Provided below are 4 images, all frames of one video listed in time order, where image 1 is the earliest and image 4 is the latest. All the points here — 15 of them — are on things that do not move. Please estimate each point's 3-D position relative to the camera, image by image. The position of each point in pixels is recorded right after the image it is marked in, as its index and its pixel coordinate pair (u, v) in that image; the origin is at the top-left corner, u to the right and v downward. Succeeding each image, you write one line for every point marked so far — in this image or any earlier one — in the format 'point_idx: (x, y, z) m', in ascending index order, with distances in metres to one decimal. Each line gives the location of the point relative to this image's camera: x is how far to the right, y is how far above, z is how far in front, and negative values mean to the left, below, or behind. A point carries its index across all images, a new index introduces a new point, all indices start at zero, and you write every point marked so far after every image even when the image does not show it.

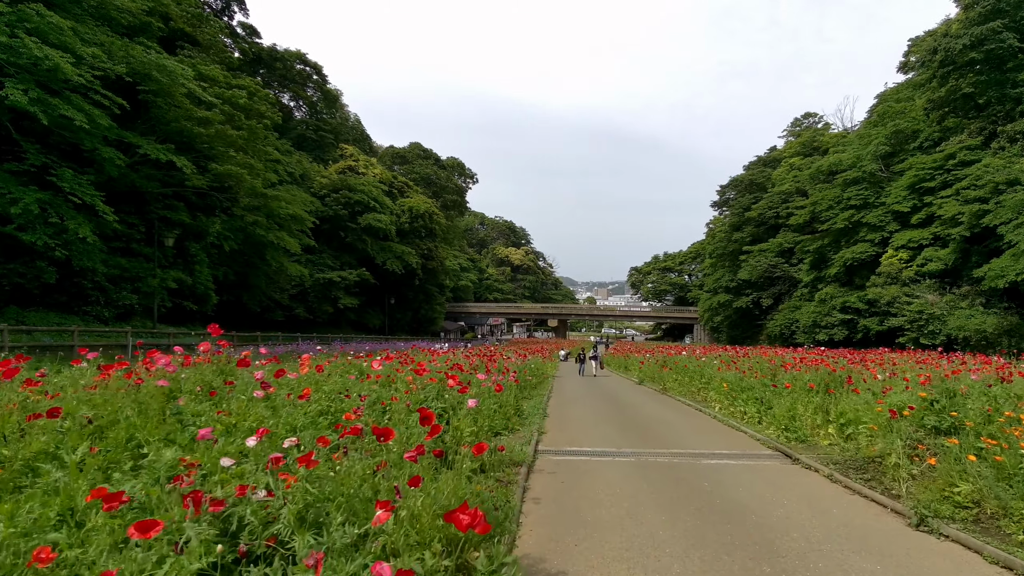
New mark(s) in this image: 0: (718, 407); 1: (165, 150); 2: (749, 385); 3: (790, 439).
0: (+3.5, -2.0, +9.0) m
1: (-10.5, +4.2, +15.8) m
2: (+3.7, -1.5, +8.2) m
3: (+3.2, -1.8, +6.1) m
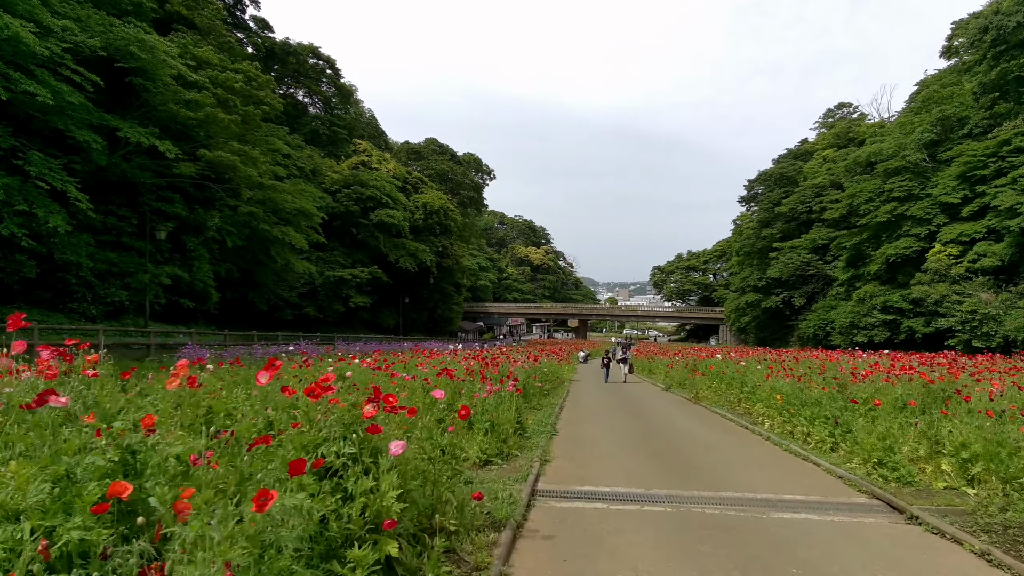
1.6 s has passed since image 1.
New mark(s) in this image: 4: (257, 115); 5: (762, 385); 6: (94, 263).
0: (+3.5, -1.9, +7.3) m
1: (-10.1, +4.3, +14.7) m
2: (+3.7, -1.3, +6.5) m
3: (+3.2, -1.6, +4.4) m
4: (-9.1, +6.2, +18.9) m
5: (+4.0, -1.5, +8.4) m
6: (-12.7, +0.8, +16.1) m
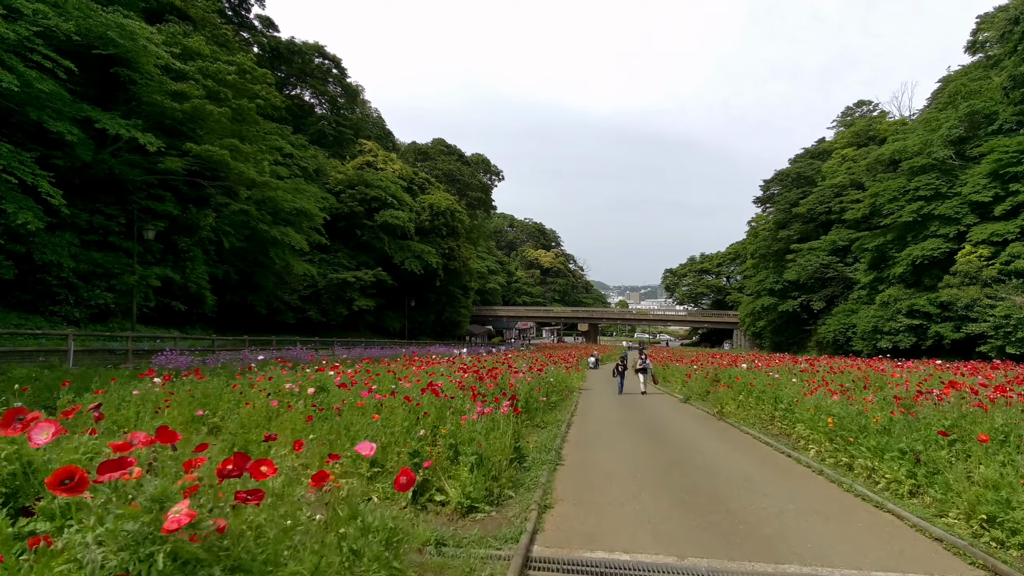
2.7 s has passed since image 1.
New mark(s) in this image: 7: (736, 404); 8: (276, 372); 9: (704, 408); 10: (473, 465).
0: (+3.5, -1.9, +6.1) m
1: (-10.0, +4.2, +13.8) m
2: (+3.6, -1.4, +5.3) m
3: (+3.1, -1.6, +3.3) m
4: (-8.9, +6.1, +18.0) m
5: (+4.0, -1.6, +7.2) m
6: (-12.6, +0.7, +15.2) m
7: (+4.0, -2.0, +9.3) m
8: (-3.6, -1.3, +8.0) m
9: (+3.9, -2.4, +10.6) m
10: (-0.3, -1.5, +4.4) m
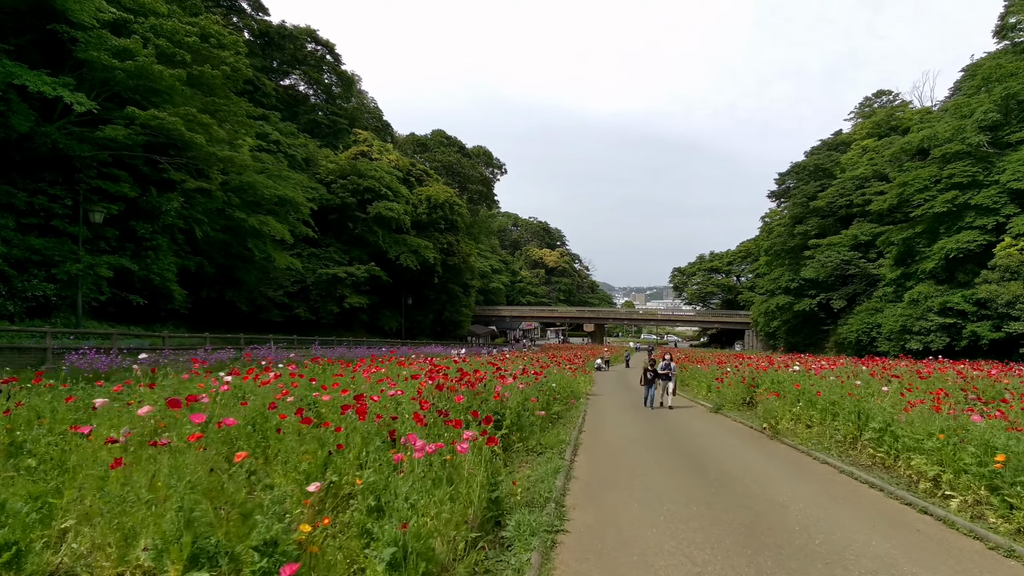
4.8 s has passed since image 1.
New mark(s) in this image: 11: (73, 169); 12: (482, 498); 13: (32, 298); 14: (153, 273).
0: (+3.3, -1.6, +3.9) m
1: (-10.1, +4.5, +11.8) m
2: (+3.5, -1.1, +3.1) m
3: (+2.9, -1.3, +1.1) m
4: (-9.0, +6.4, +16.0) m
5: (+3.8, -1.3, +5.0) m
6: (-12.7, +1.0, +13.2) m
7: (+3.8, -1.8, +7.1) m
8: (-3.8, -1.0, +5.9) m
9: (+3.7, -2.1, +8.4) m
10: (-0.5, -1.2, +2.3) m
11: (-12.7, +3.4, +15.3) m
12: (-0.2, -1.3, +3.2) m
13: (-12.8, -0.3, +14.0) m
14: (-11.7, +0.5, +17.0) m
